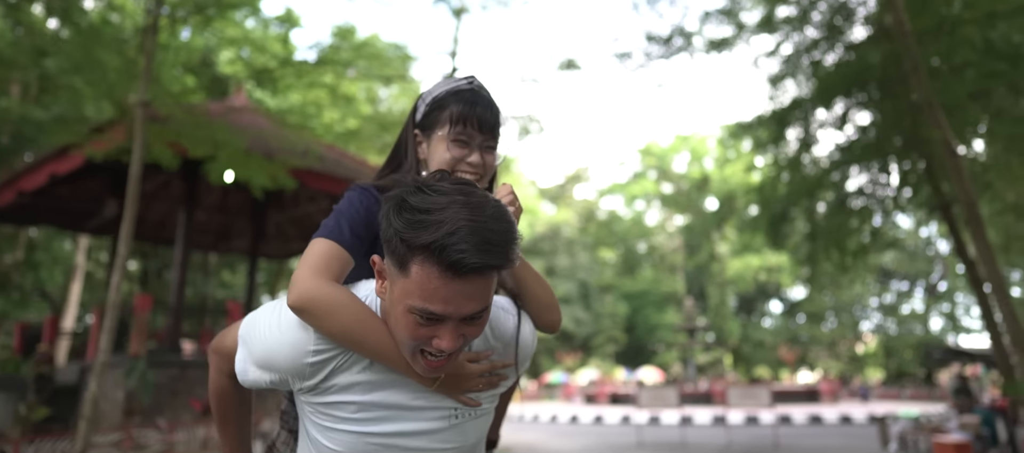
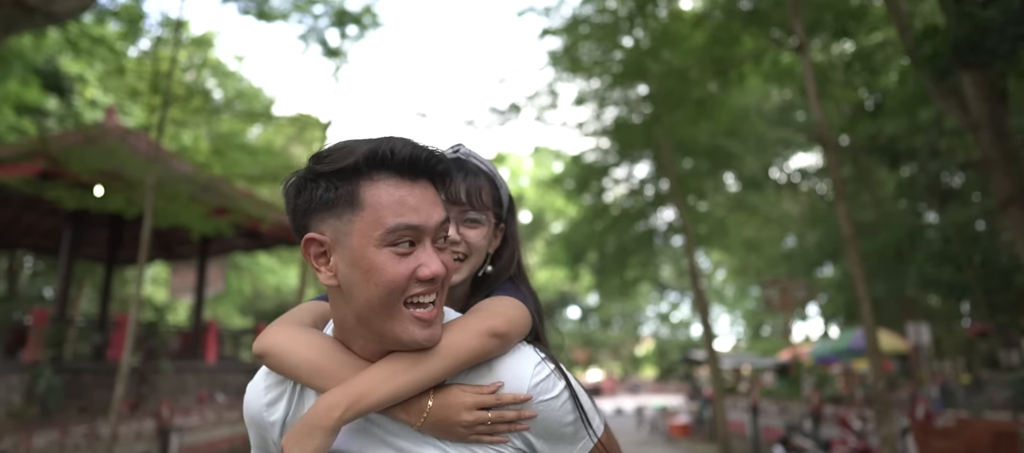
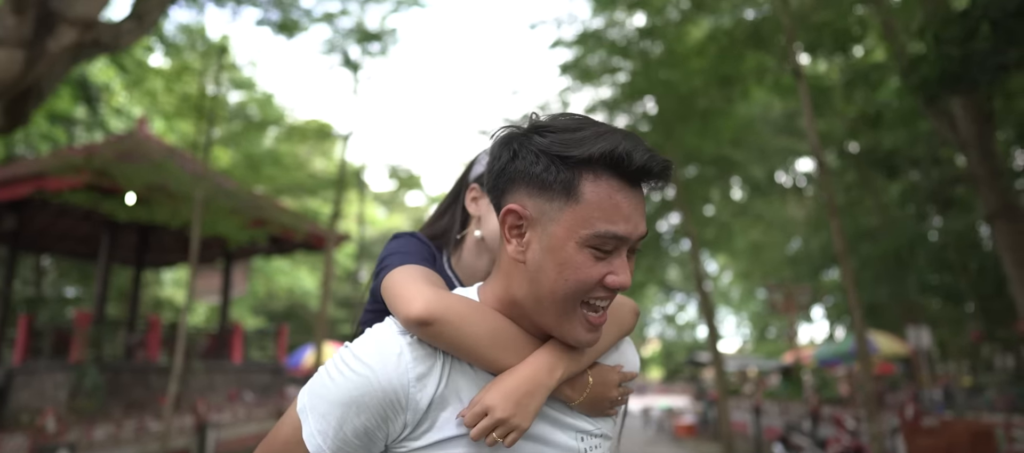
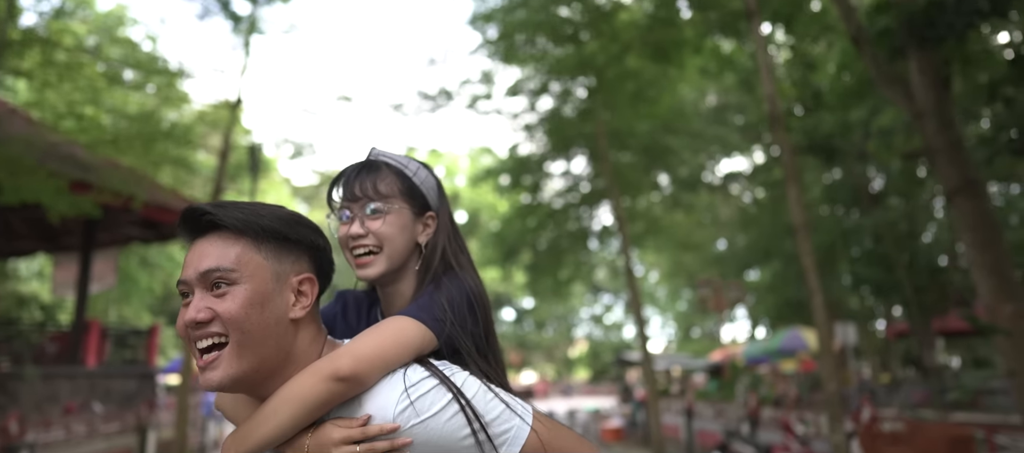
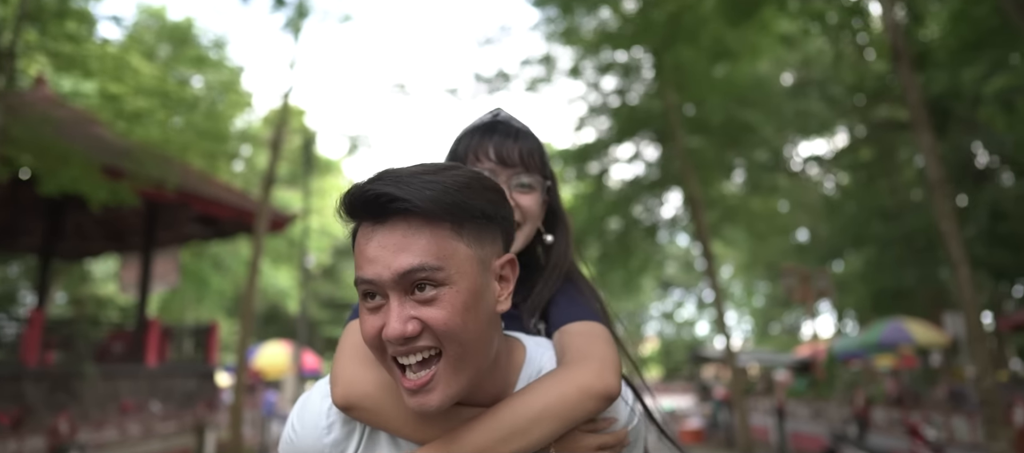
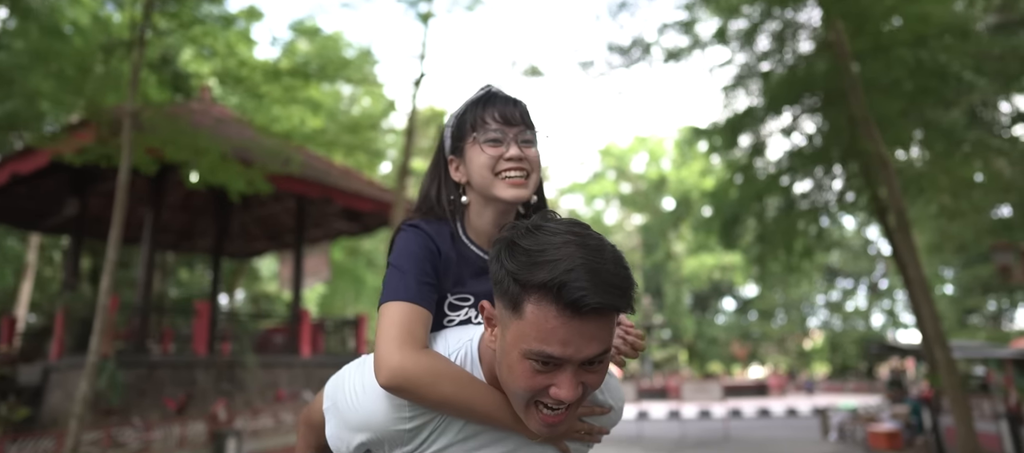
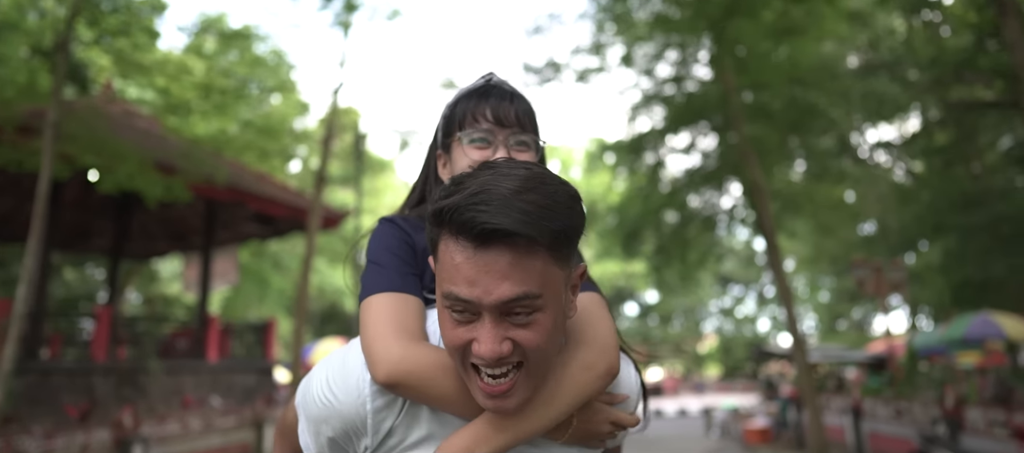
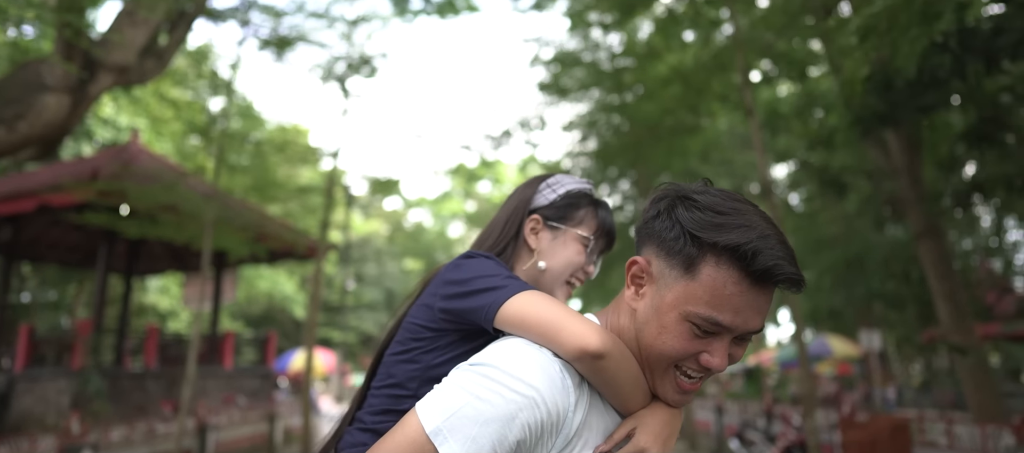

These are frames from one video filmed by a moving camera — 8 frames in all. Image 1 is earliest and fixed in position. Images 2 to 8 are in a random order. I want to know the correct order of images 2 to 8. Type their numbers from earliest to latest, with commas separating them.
6, 7, 5, 4, 2, 3, 8
